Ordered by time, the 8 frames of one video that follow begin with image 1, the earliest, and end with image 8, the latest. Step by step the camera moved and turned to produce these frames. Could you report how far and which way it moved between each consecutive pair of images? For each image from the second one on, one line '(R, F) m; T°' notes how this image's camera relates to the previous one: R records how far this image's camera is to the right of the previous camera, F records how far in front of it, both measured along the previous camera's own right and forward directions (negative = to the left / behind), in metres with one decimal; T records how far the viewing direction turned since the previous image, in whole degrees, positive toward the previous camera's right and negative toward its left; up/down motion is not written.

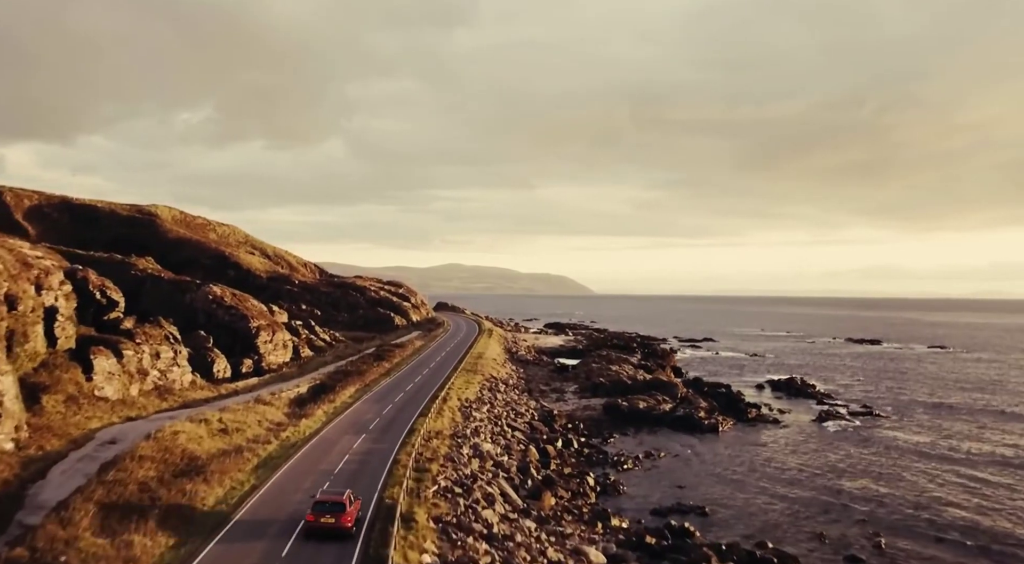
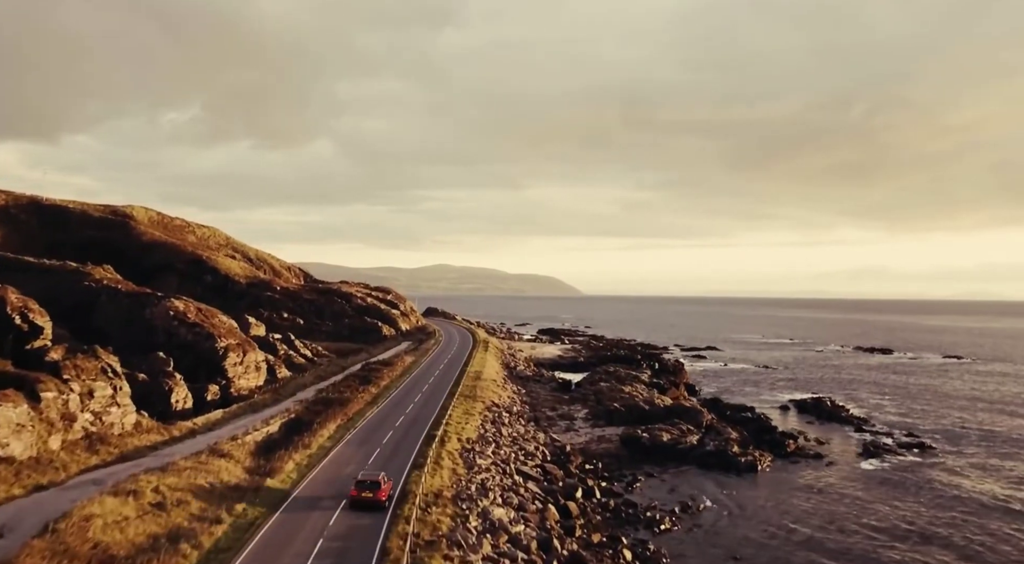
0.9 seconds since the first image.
(-1.2, +8.3) m; +1°
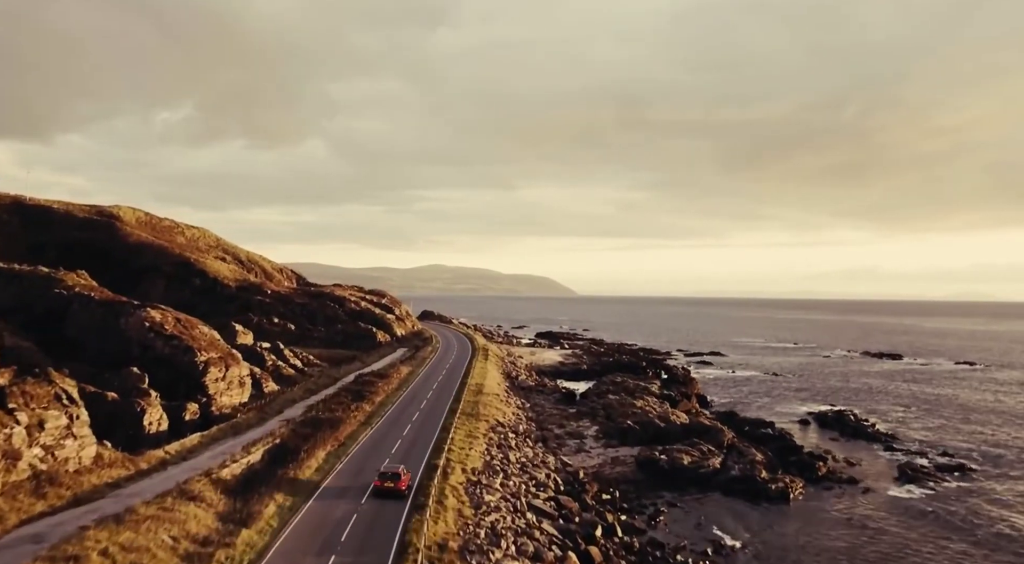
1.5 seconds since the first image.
(-0.8, +4.8) m; 0°
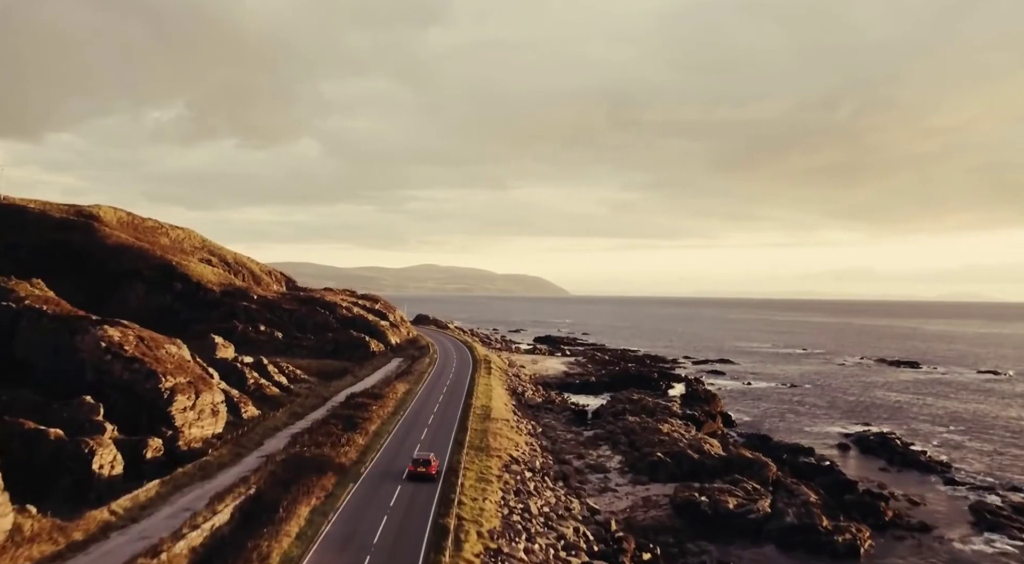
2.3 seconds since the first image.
(-1.4, +7.6) m; +1°
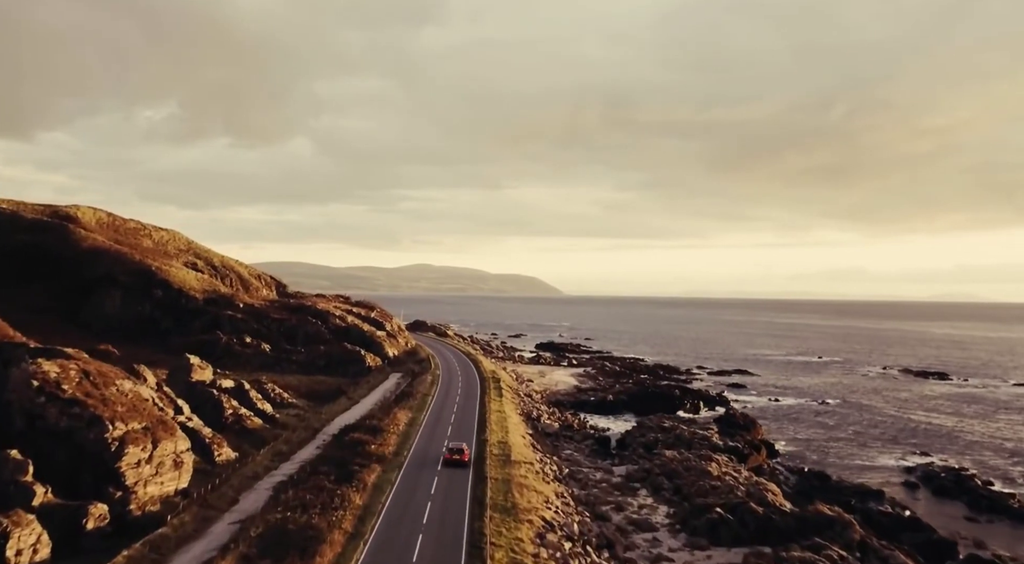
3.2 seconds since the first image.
(-1.9, +9.3) m; 0°
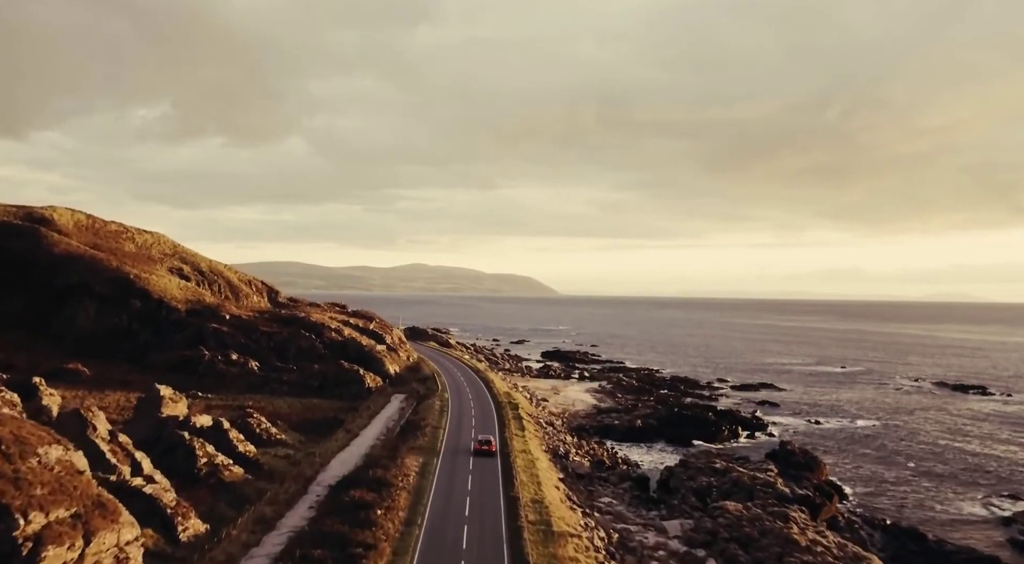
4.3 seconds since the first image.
(-2.3, +10.3) m; 0°
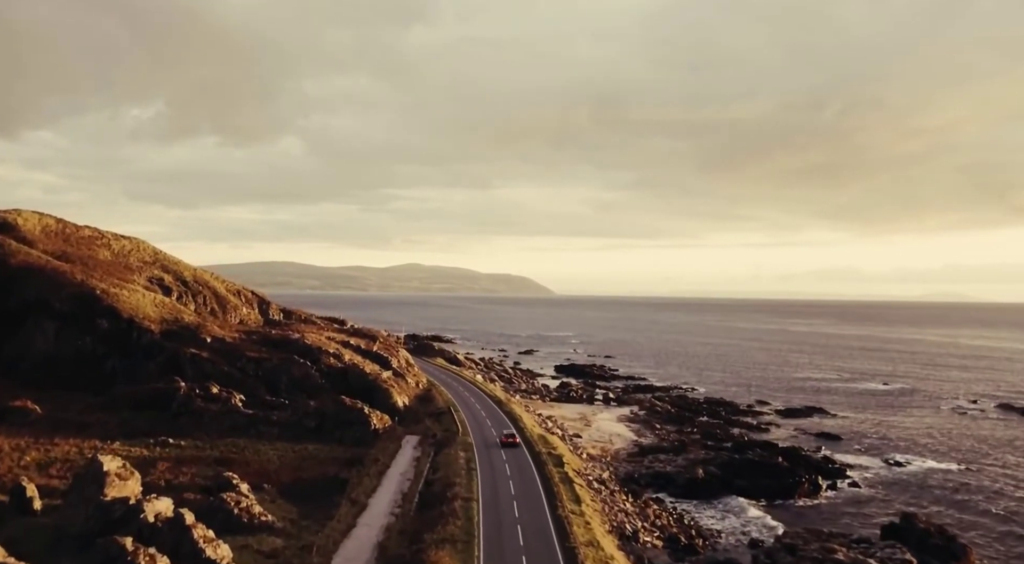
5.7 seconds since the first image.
(-3.7, +14.8) m; 0°
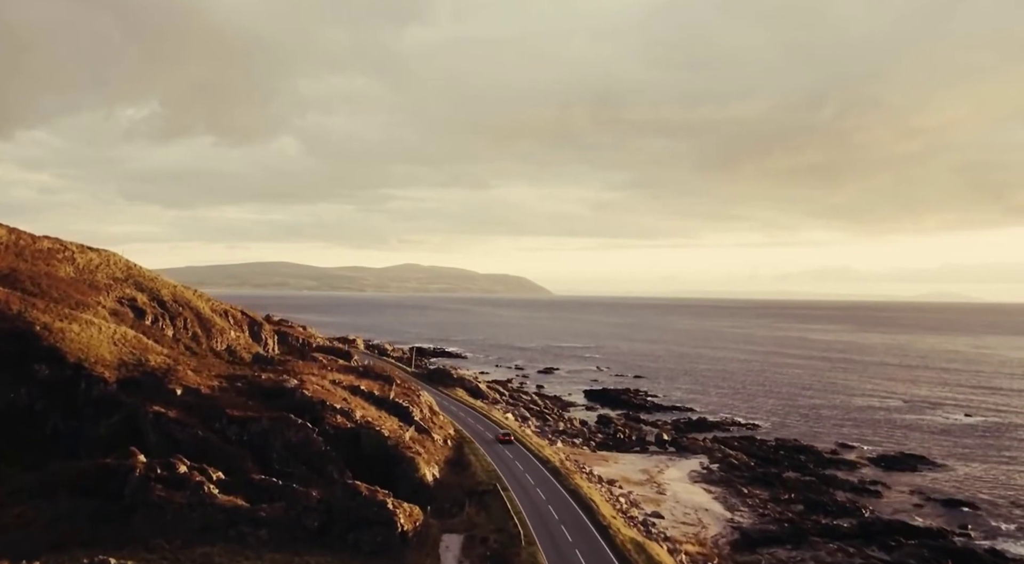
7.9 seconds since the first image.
(-5.6, +21.2) m; 0°
